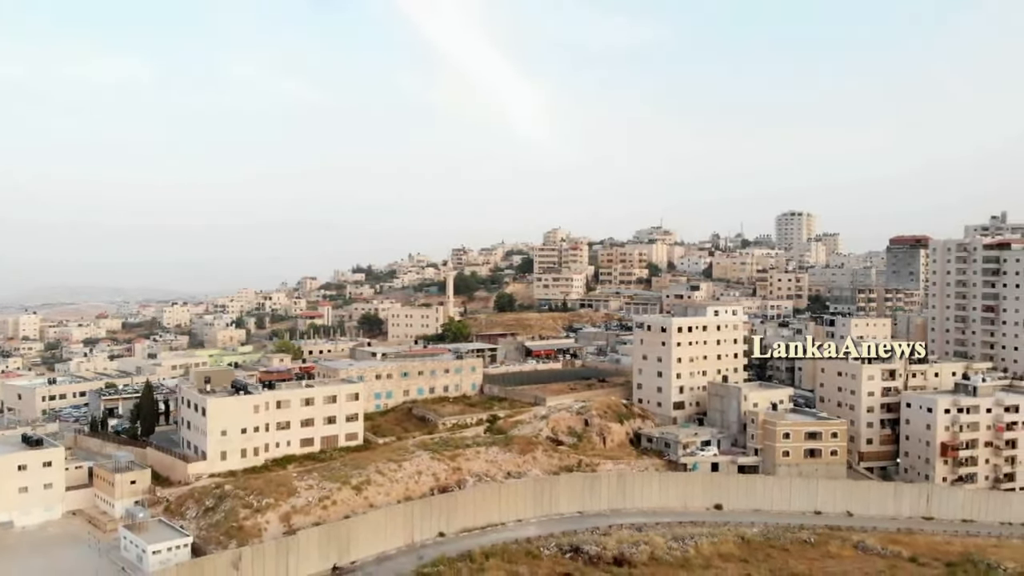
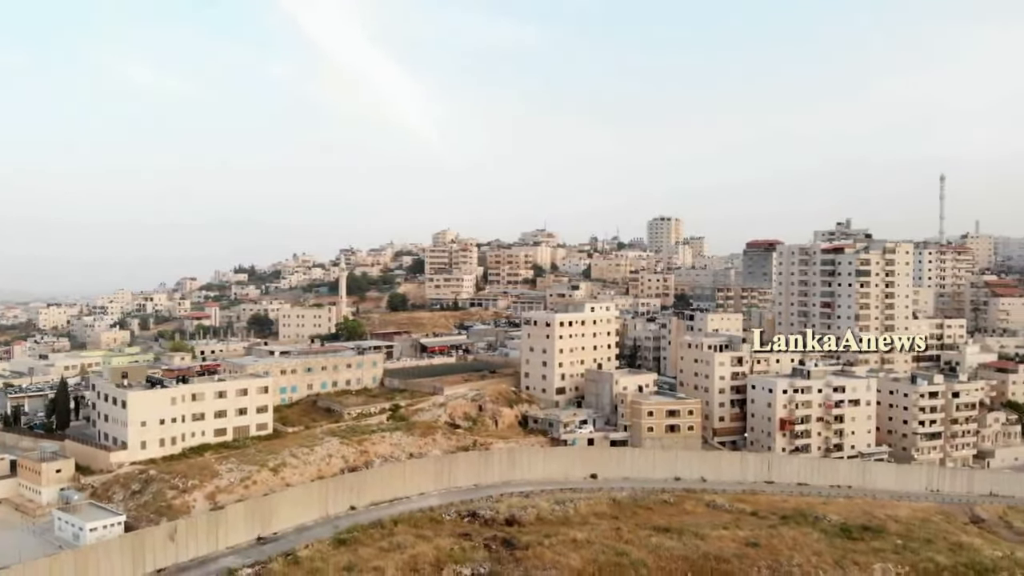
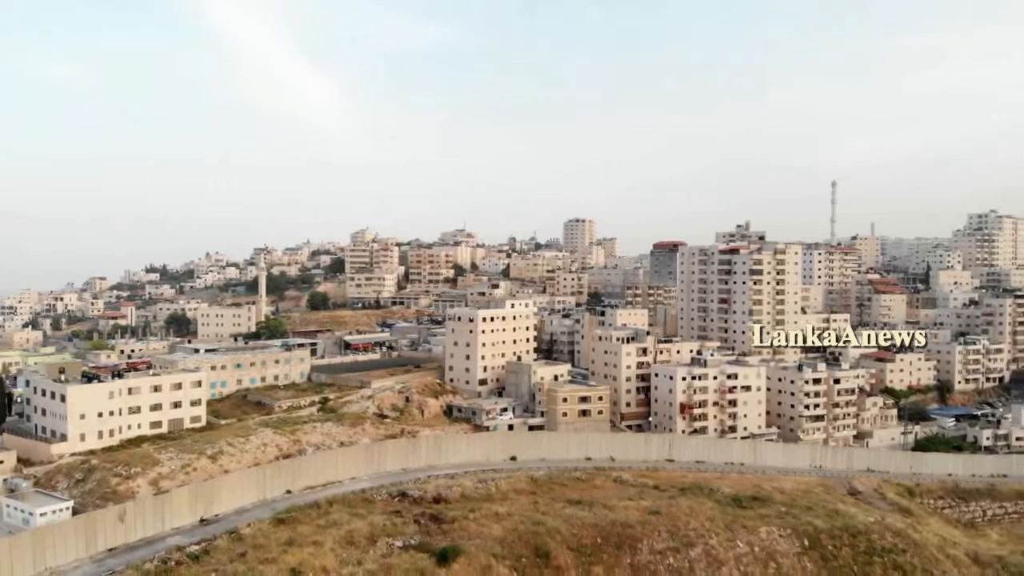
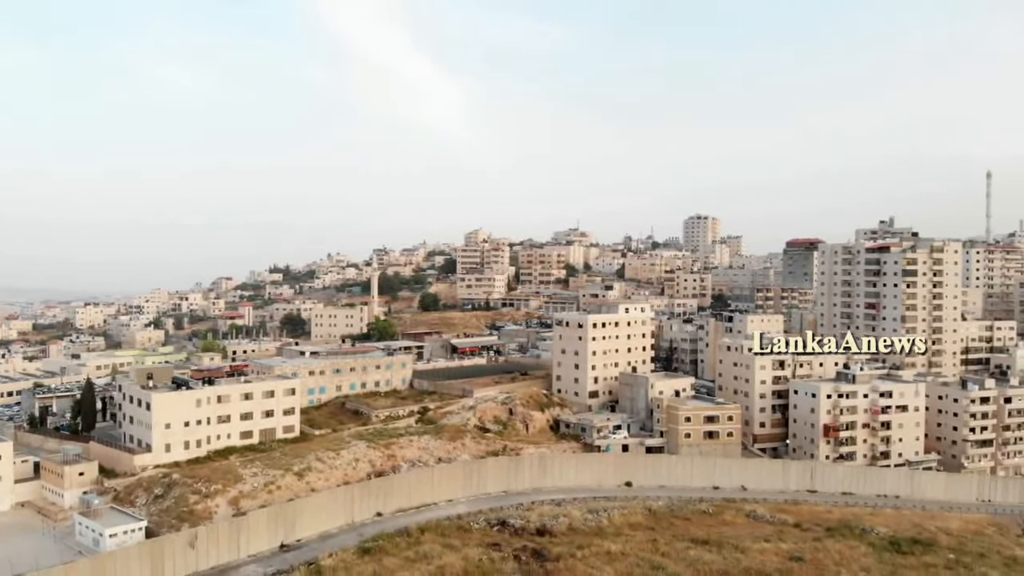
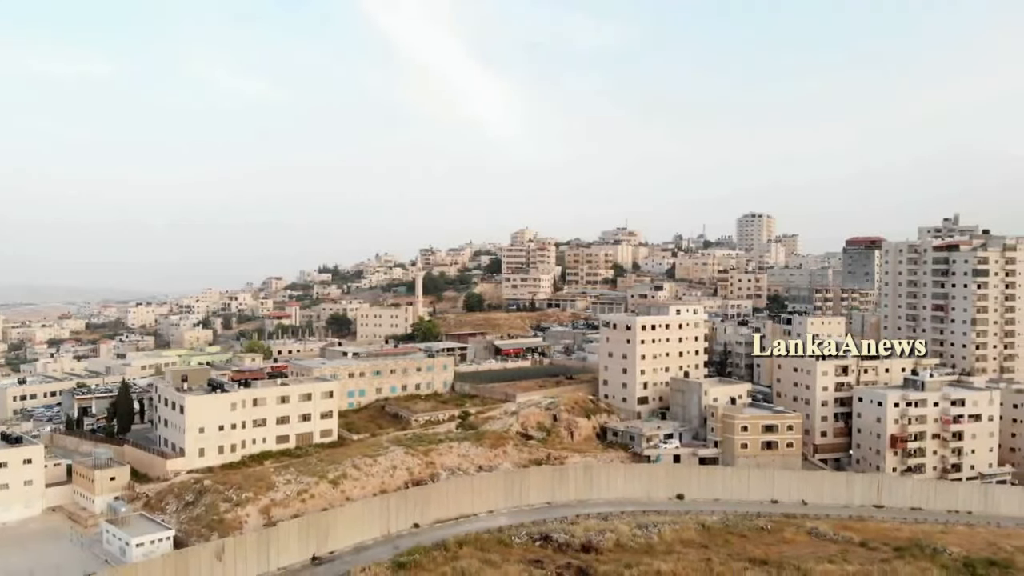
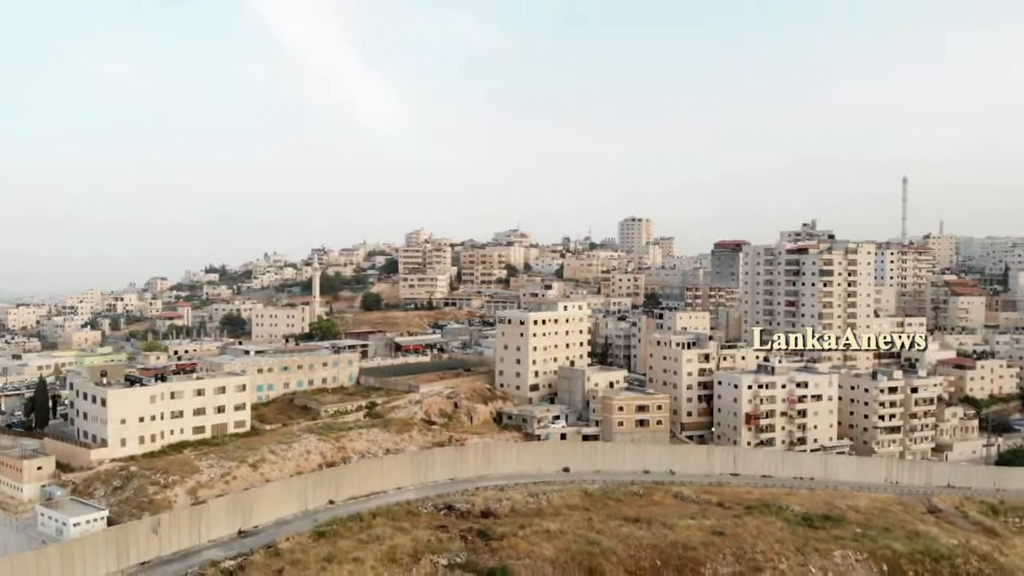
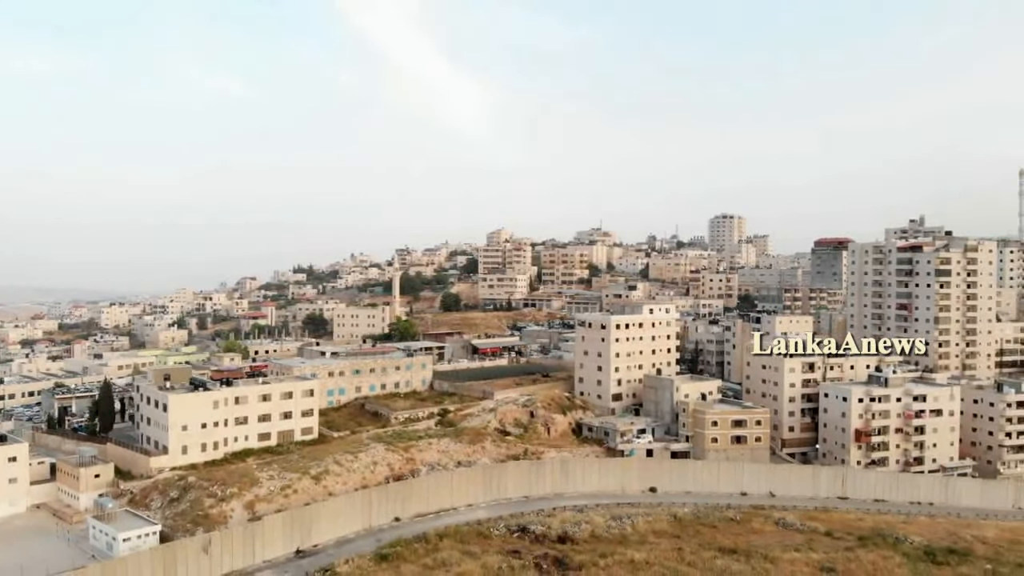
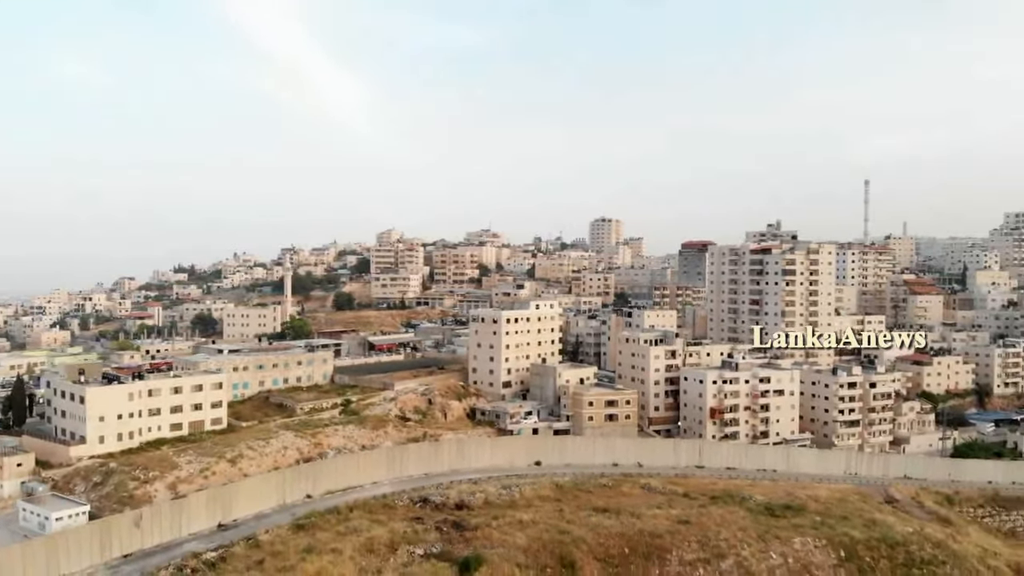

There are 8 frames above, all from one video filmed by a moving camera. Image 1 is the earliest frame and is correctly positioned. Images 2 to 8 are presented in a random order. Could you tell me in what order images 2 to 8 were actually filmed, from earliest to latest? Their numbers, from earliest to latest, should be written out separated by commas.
5, 7, 4, 2, 6, 8, 3
